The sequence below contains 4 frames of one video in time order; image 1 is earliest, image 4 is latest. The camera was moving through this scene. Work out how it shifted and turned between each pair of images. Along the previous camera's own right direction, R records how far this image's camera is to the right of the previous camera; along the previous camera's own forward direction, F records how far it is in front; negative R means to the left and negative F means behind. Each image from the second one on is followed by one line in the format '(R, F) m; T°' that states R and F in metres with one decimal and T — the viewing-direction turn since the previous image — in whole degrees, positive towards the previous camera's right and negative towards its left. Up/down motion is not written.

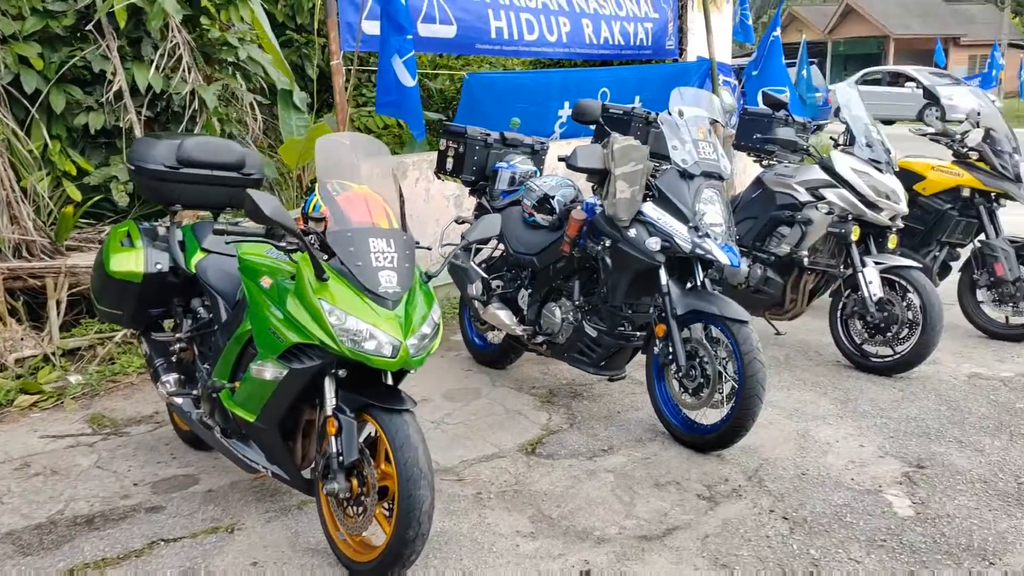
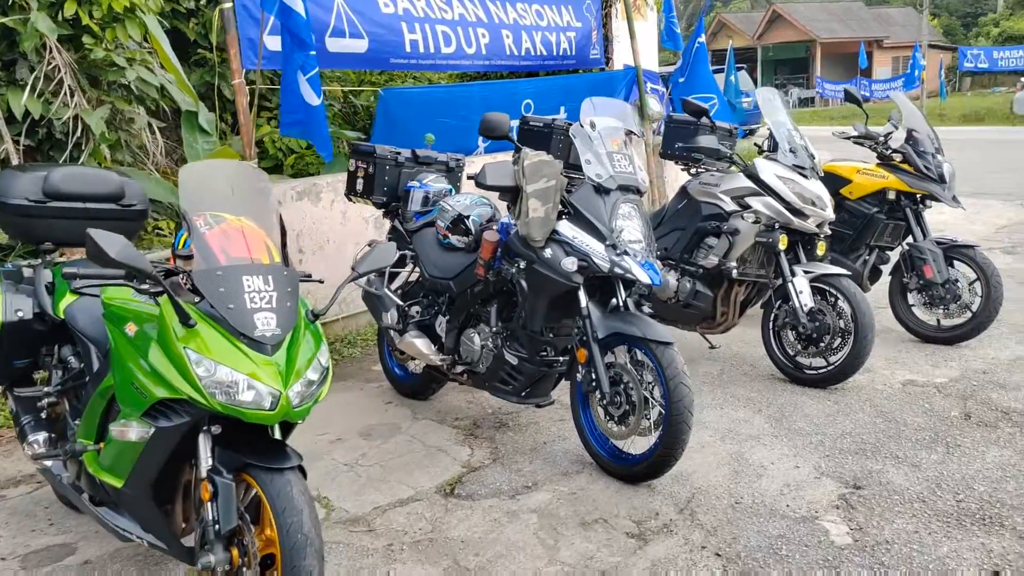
(+0.2, +0.2) m; +4°
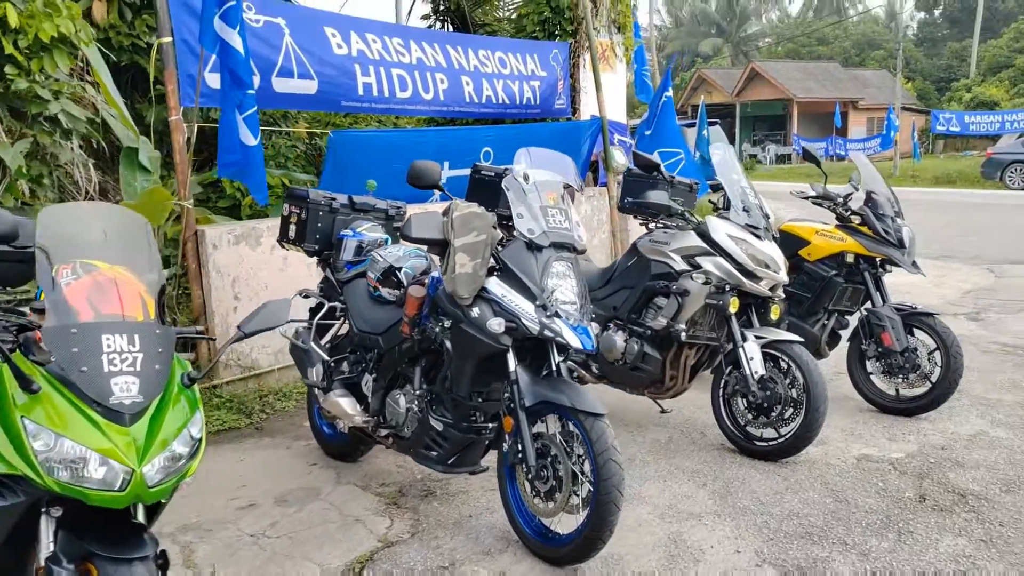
(+0.2, +0.2) m; +1°
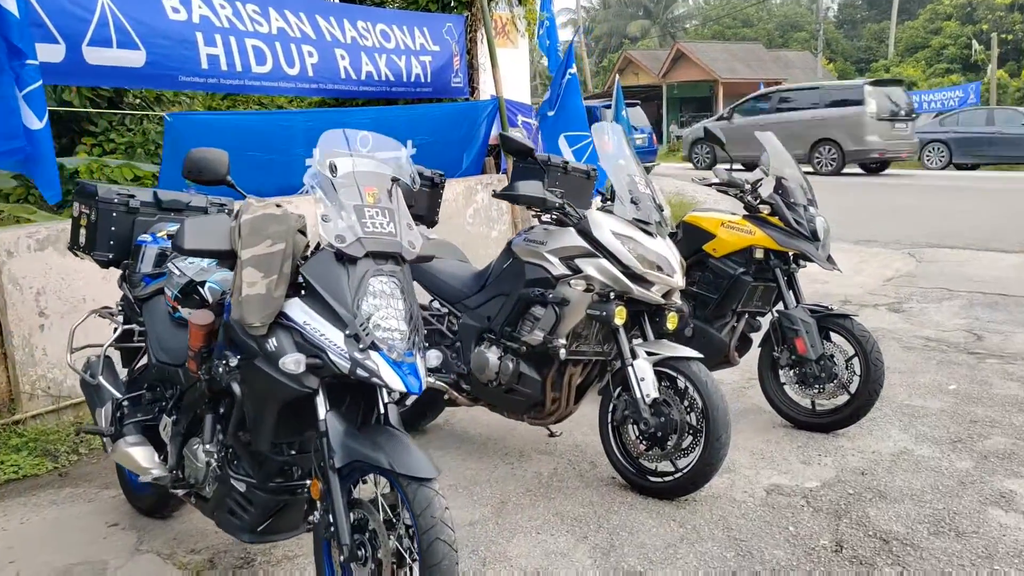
(+0.4, +0.7) m; +4°
